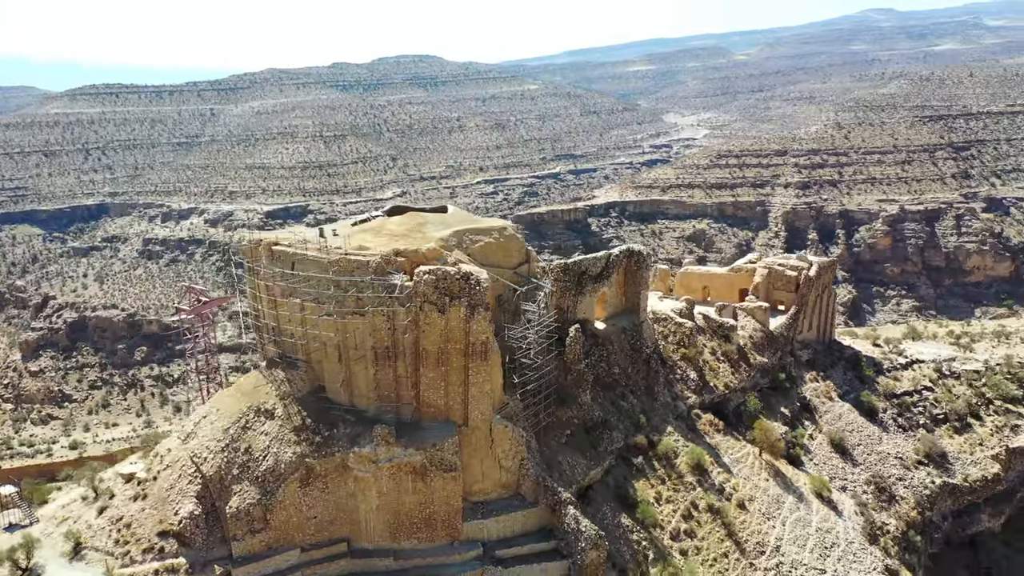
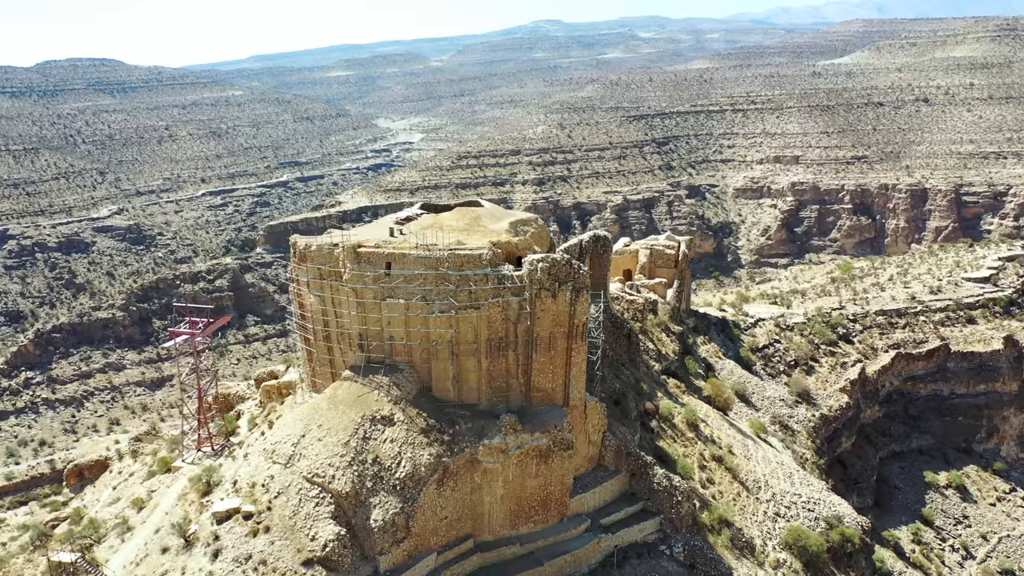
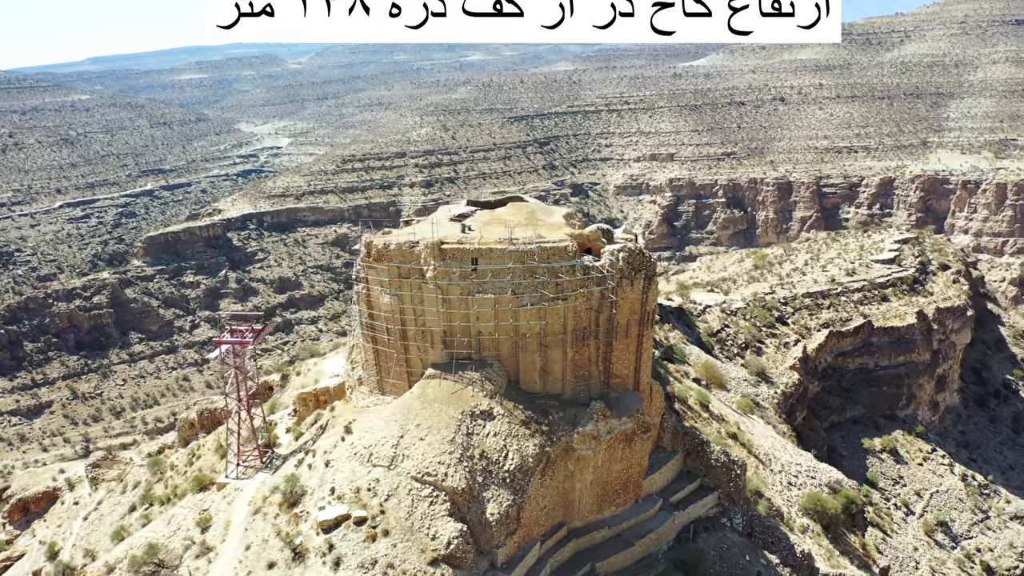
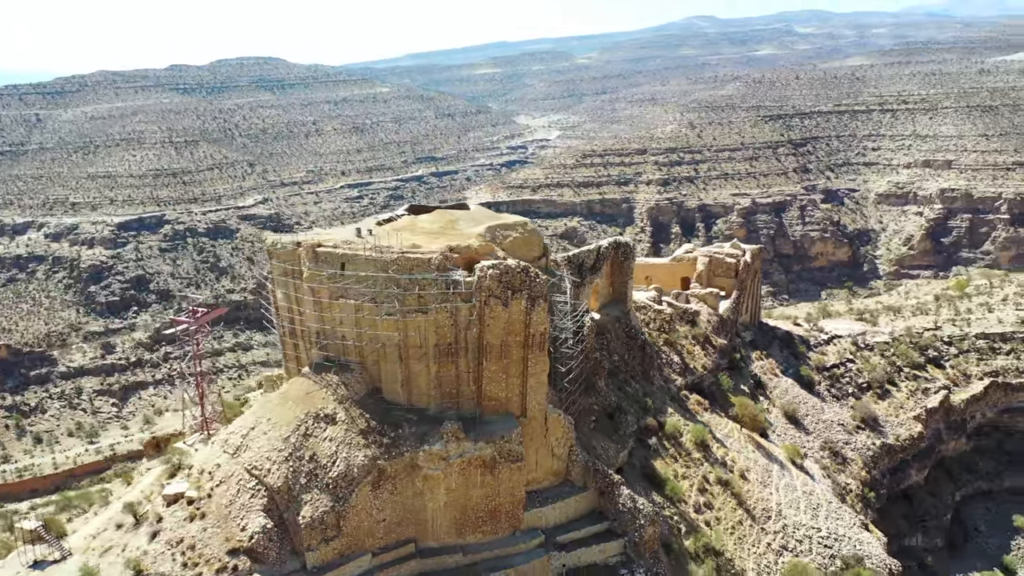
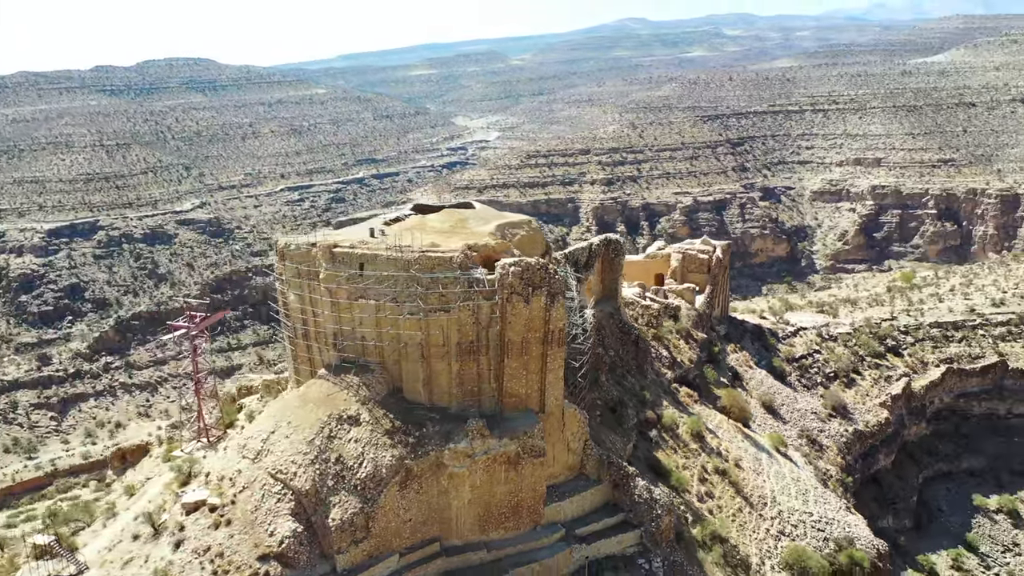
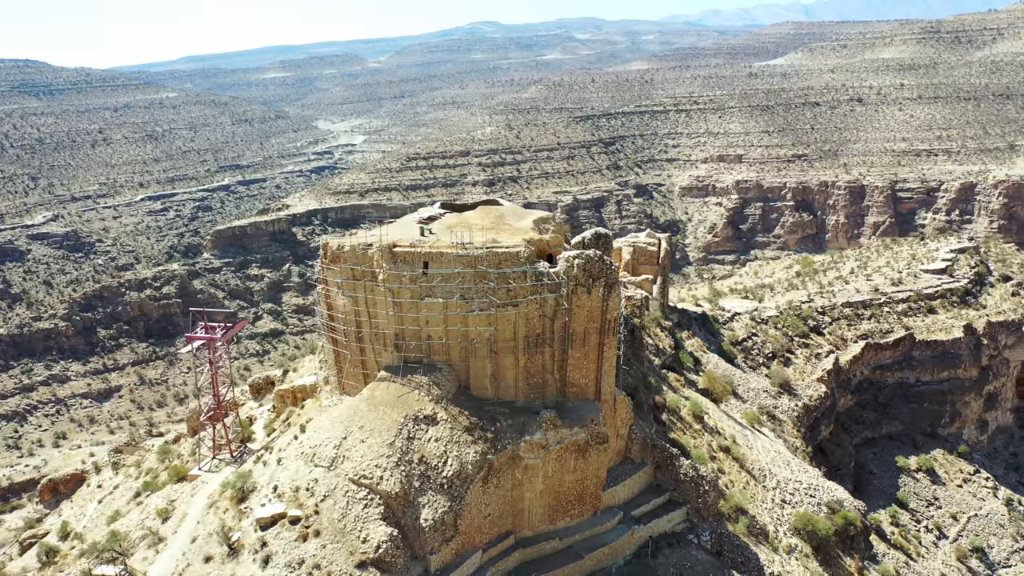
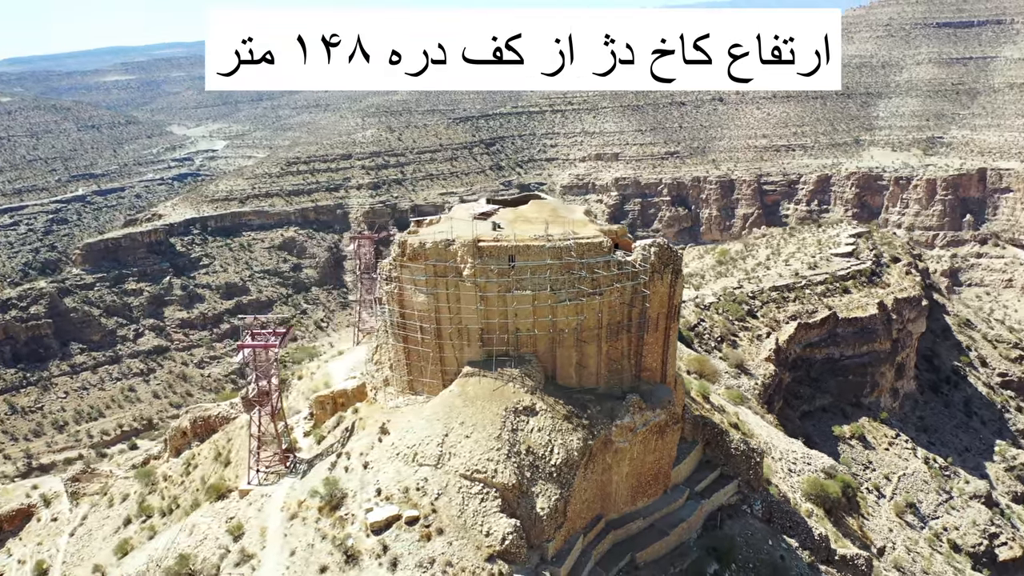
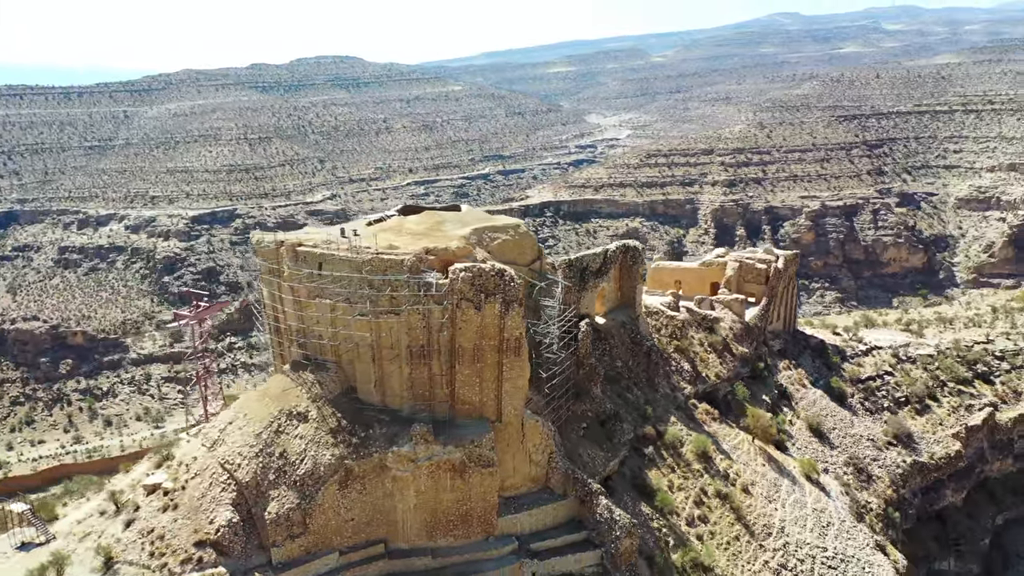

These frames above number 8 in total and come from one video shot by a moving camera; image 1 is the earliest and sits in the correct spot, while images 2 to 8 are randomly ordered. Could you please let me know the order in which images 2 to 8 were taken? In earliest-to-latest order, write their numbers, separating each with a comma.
8, 4, 5, 2, 6, 3, 7
